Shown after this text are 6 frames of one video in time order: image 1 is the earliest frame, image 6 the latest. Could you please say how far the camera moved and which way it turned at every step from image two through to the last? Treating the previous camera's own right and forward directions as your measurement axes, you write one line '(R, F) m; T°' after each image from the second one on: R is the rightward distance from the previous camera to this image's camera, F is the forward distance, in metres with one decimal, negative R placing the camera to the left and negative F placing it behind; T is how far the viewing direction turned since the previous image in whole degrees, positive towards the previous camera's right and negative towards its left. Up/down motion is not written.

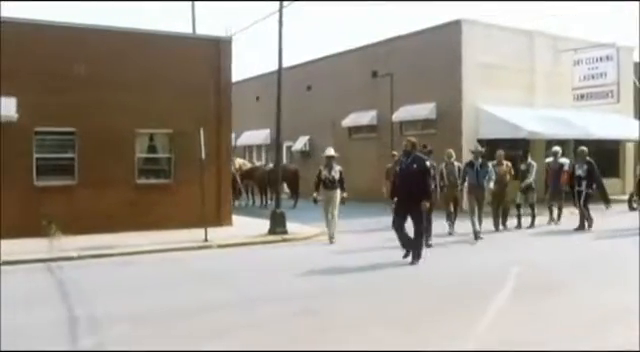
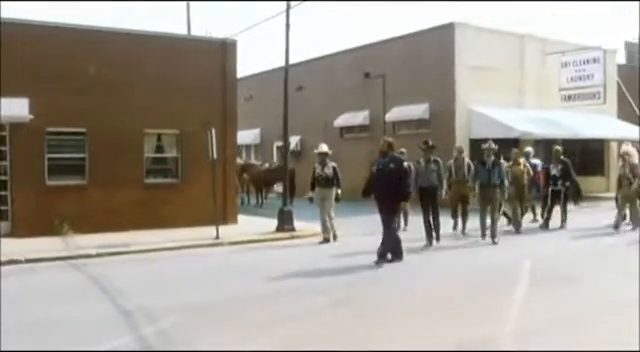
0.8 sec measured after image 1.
(-0.7, -0.4) m; +2°
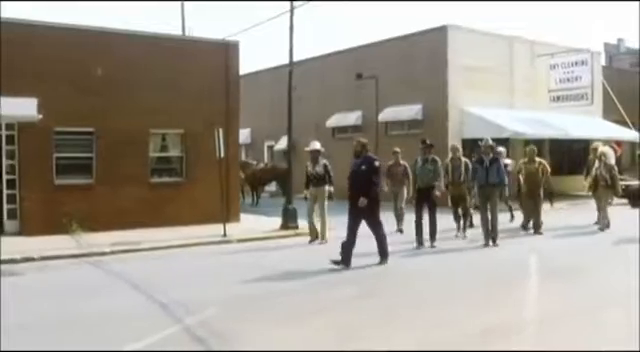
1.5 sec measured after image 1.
(-0.6, -0.4) m; +2°
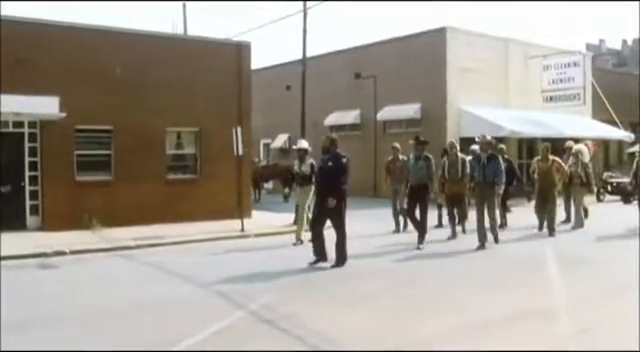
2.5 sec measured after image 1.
(-0.8, -0.6) m; +2°
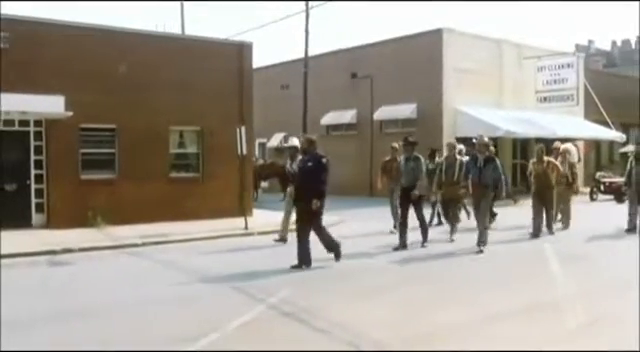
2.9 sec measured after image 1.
(-0.3, -0.2) m; +1°
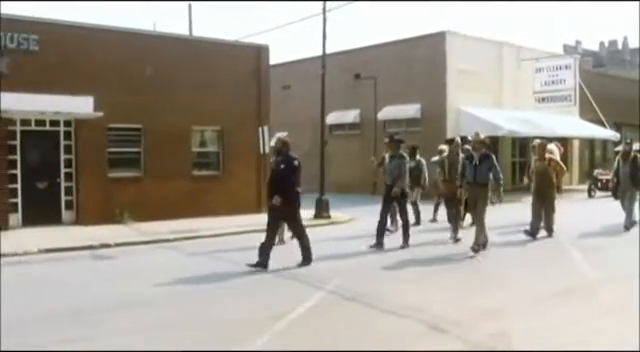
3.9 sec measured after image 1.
(-0.9, -0.7) m; +1°
